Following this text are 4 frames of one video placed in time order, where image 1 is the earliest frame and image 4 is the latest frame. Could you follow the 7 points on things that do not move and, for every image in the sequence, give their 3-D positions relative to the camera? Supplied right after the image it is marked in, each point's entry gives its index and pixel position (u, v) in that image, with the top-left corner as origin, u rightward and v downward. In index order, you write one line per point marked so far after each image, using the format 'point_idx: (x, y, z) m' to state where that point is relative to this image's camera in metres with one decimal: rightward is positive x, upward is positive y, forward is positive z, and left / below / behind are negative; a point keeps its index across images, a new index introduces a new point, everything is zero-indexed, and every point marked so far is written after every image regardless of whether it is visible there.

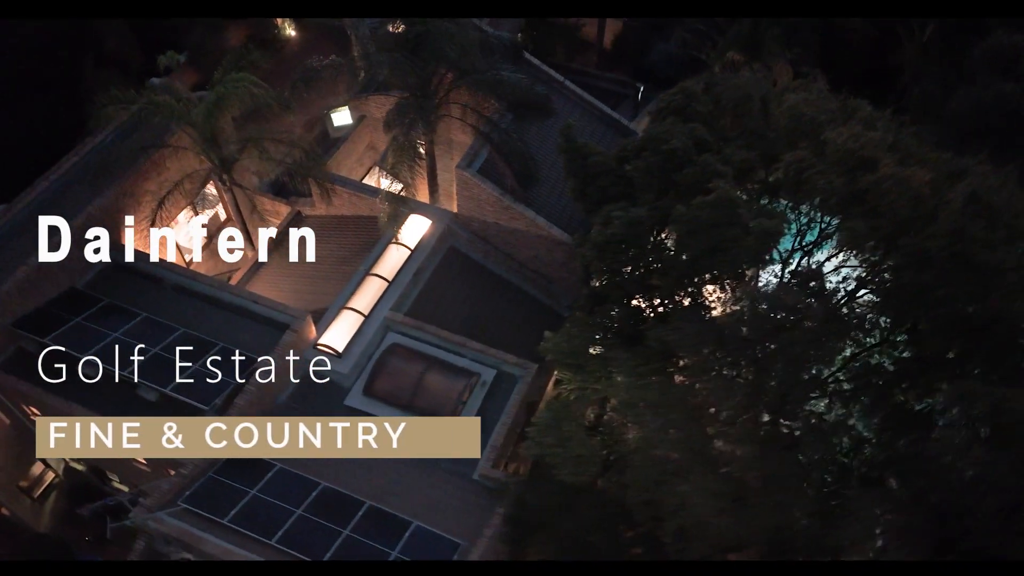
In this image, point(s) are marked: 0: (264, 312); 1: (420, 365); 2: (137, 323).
0: (-4.8, -0.5, +14.6) m
1: (-1.8, -1.5, +14.4) m
2: (-7.1, -0.7, +14.0) m
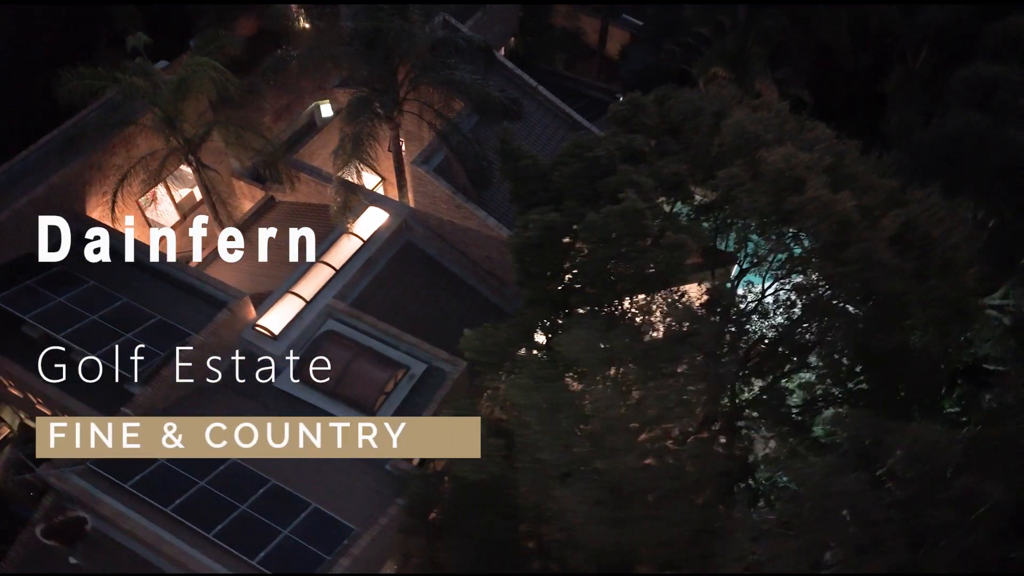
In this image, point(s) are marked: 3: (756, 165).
0: (-6.2, 0.0, +15.0) m
1: (-3.2, -1.2, +14.7) m
2: (-8.4, -0.1, +14.6) m
3: (+4.2, +2.1, +12.9) m
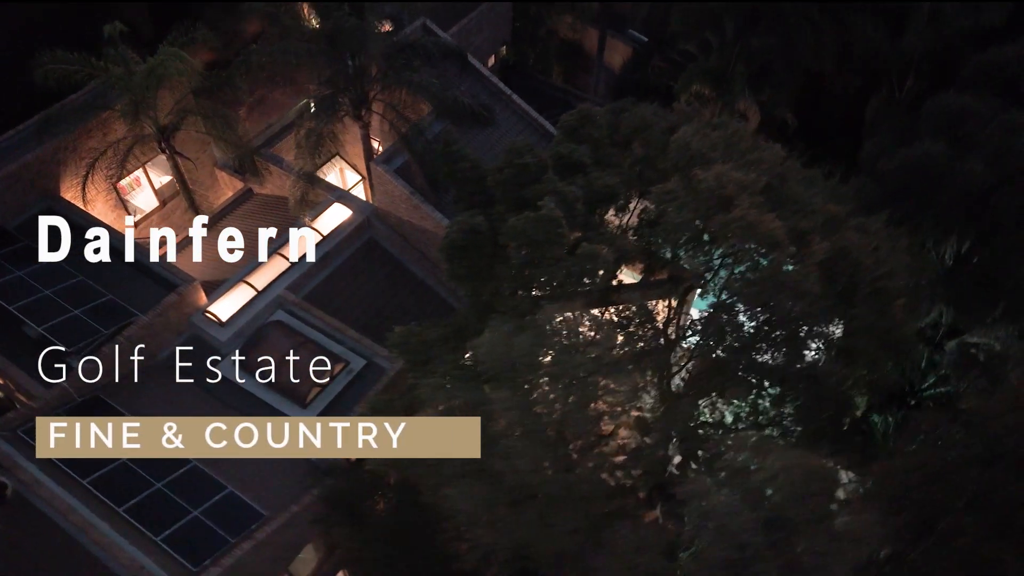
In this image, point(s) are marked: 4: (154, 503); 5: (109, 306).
0: (-7.3, +0.3, +15.4) m
1: (-4.4, -1.1, +15.0) m
2: (-9.6, +0.4, +15.2) m
3: (+3.1, +1.8, +12.9) m
4: (-5.9, -3.5, +12.2) m
5: (-7.9, -0.3, +14.6) m
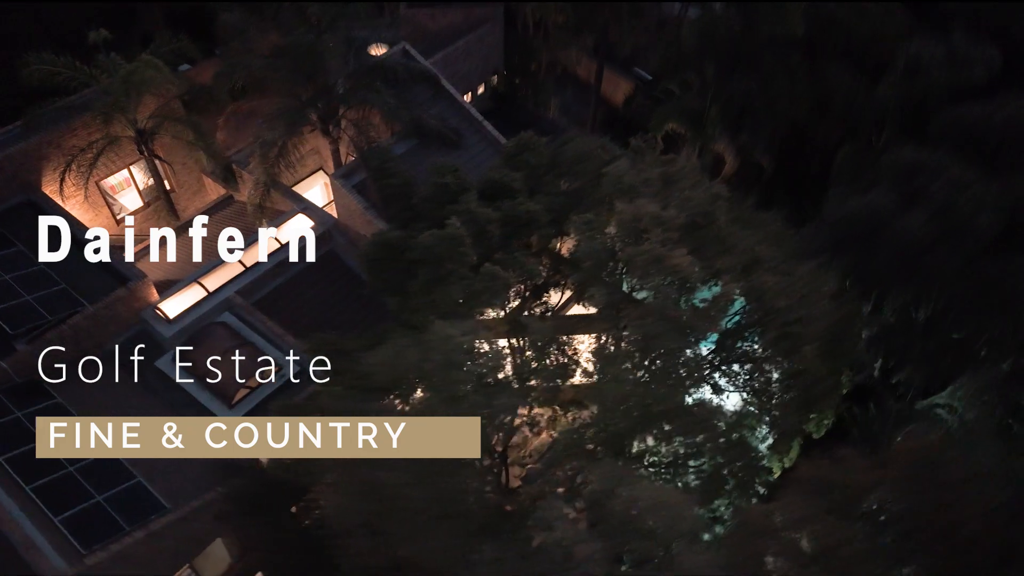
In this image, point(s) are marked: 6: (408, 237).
0: (-8.6, +0.5, +16.1) m
1: (-5.9, -1.1, +15.4) m
2: (-10.9, +0.8, +16.0) m
3: (+1.7, +1.3, +13.0) m
4: (-7.6, -3.3, +12.6) m
5: (-9.3, -0.1, +15.3) m
6: (-1.7, +0.8, +12.7) m
